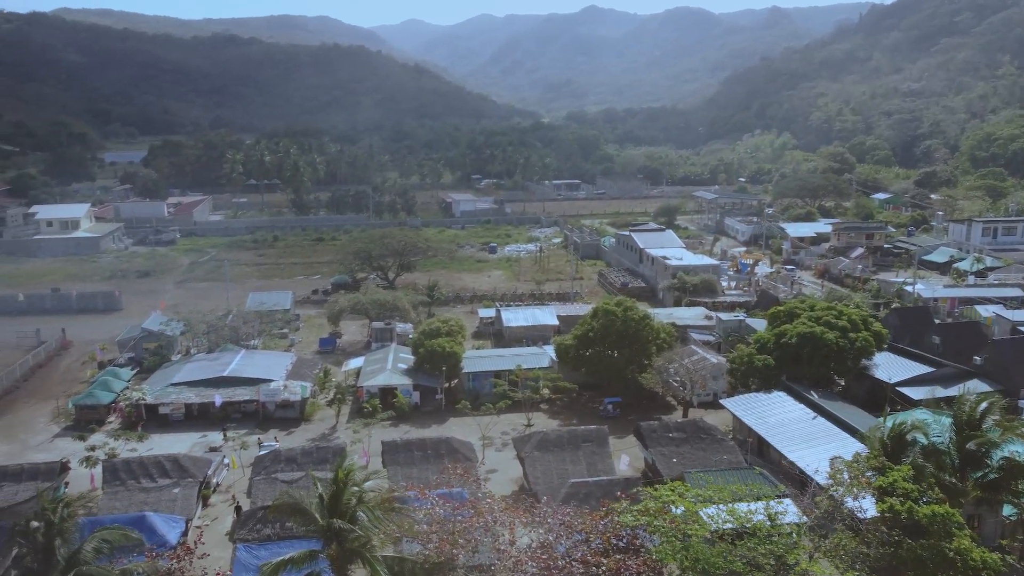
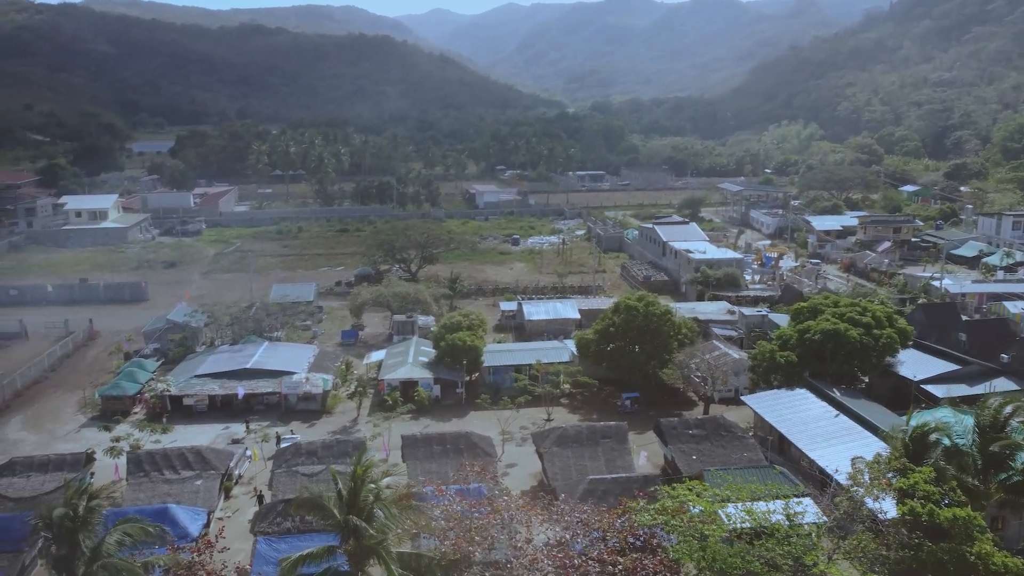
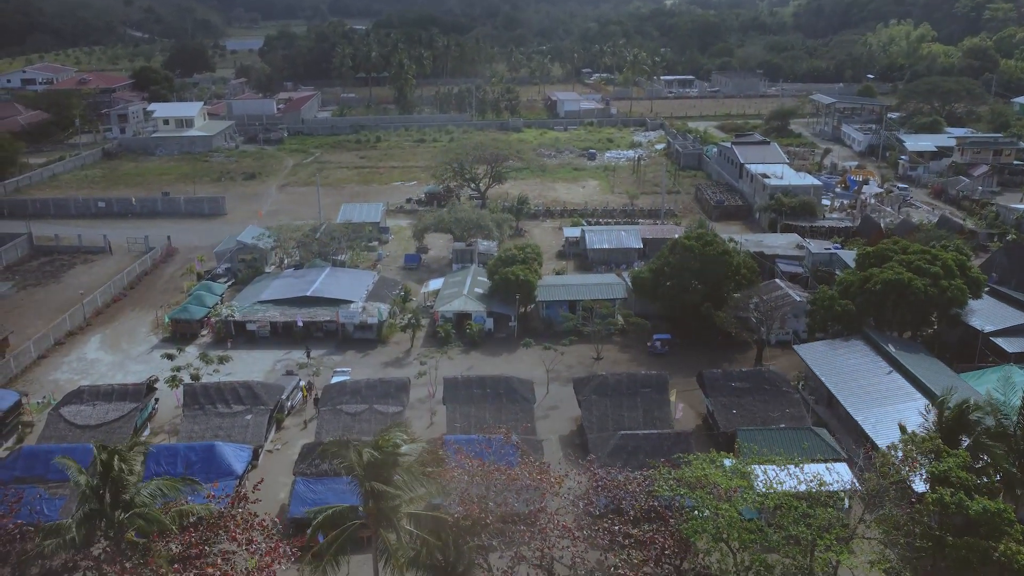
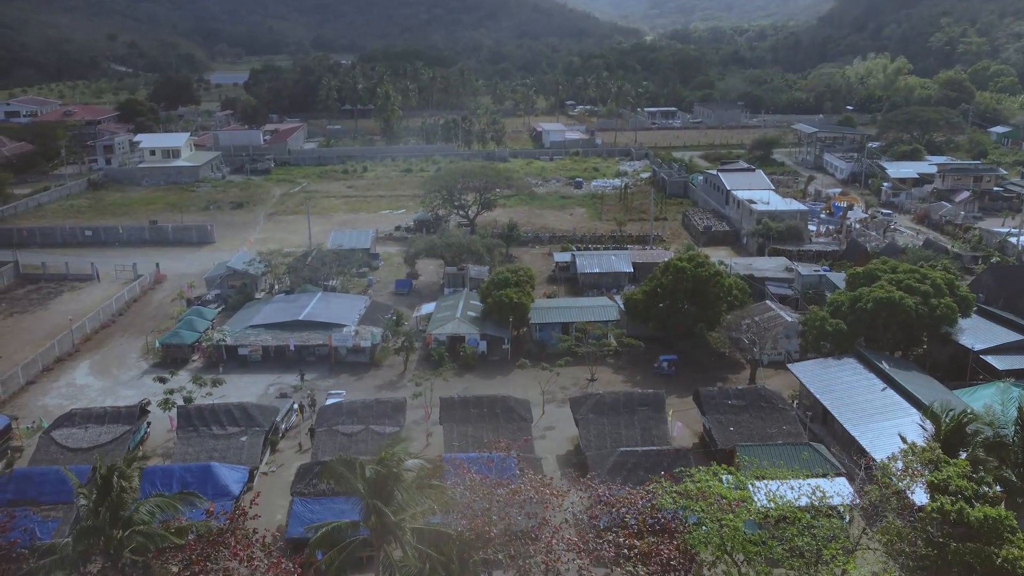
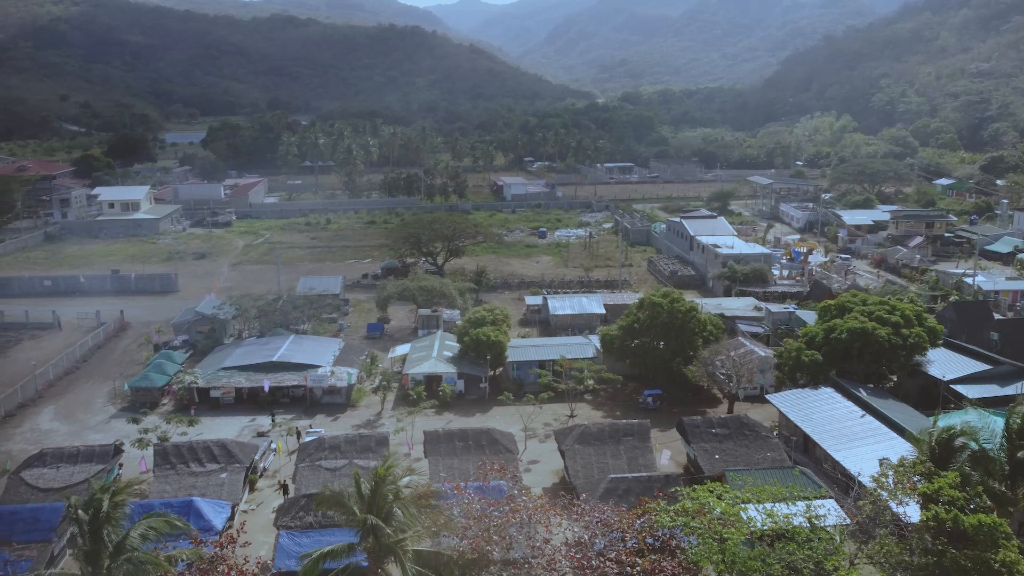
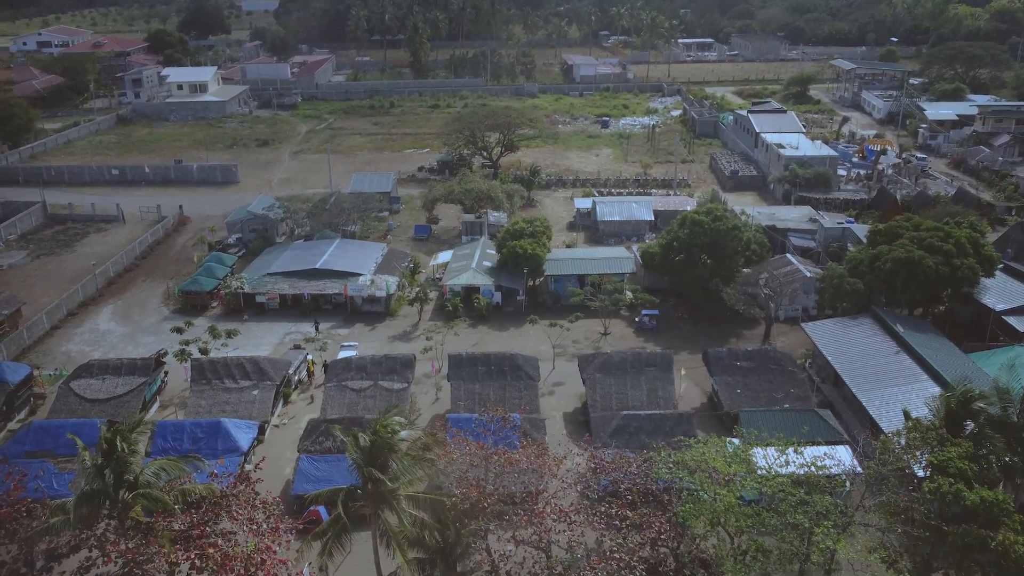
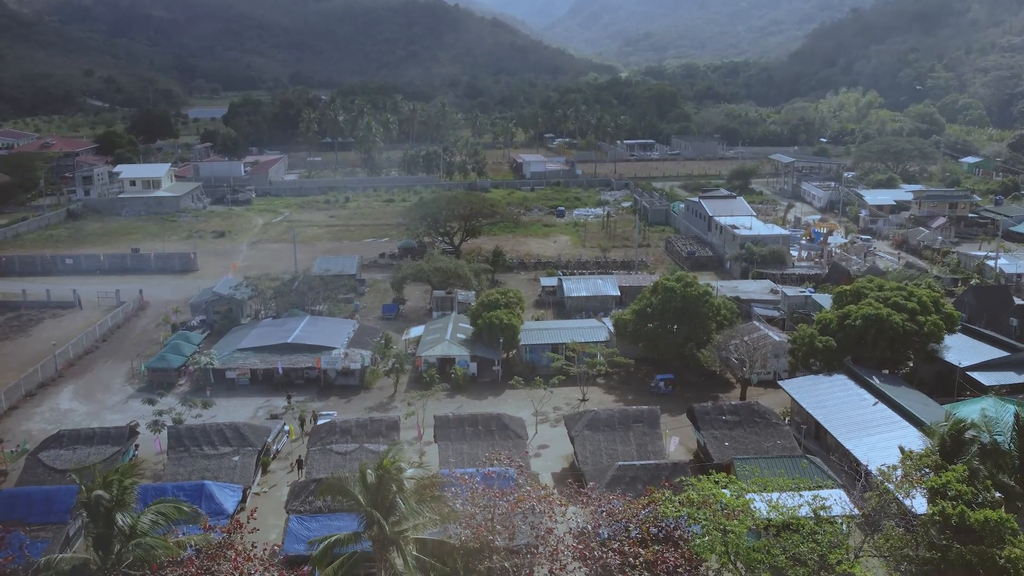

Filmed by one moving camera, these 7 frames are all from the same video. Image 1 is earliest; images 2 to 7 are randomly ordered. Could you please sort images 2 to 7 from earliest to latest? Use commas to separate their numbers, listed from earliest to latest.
2, 5, 7, 4, 3, 6
